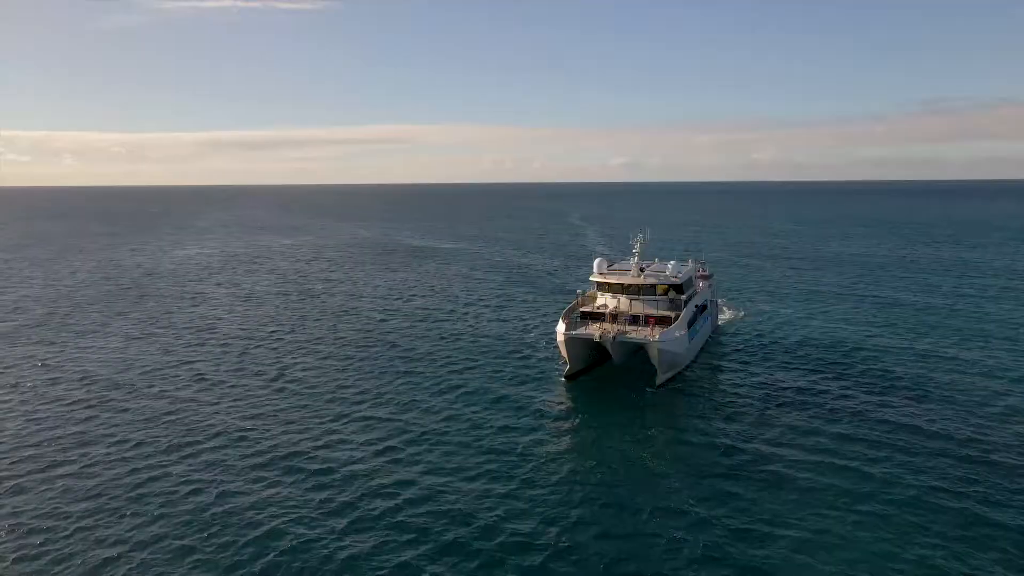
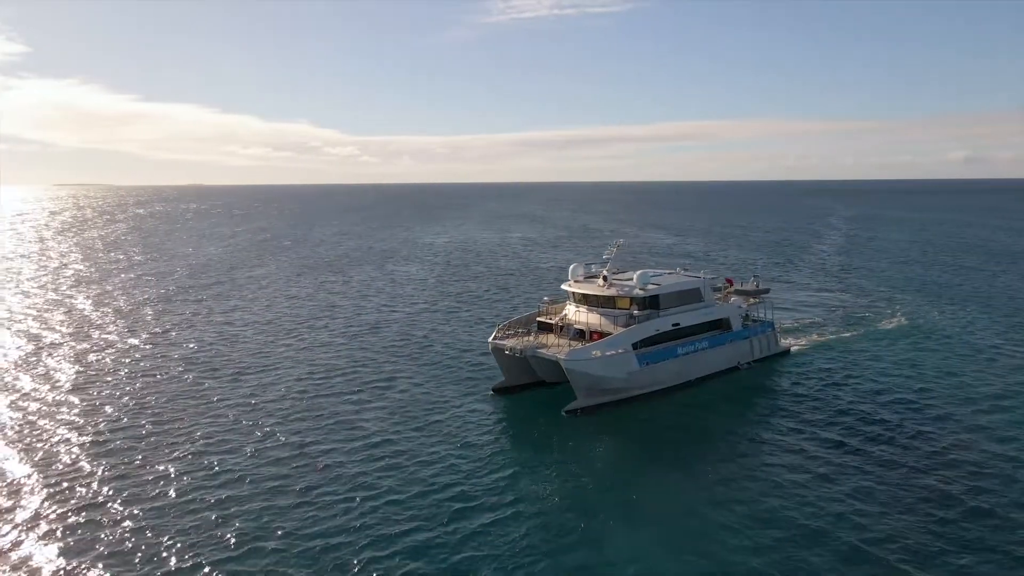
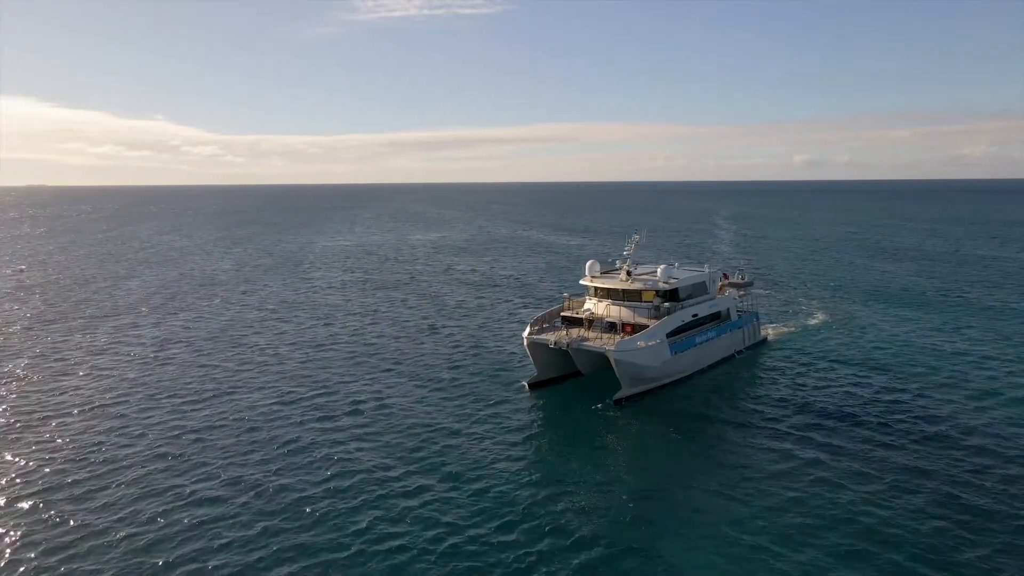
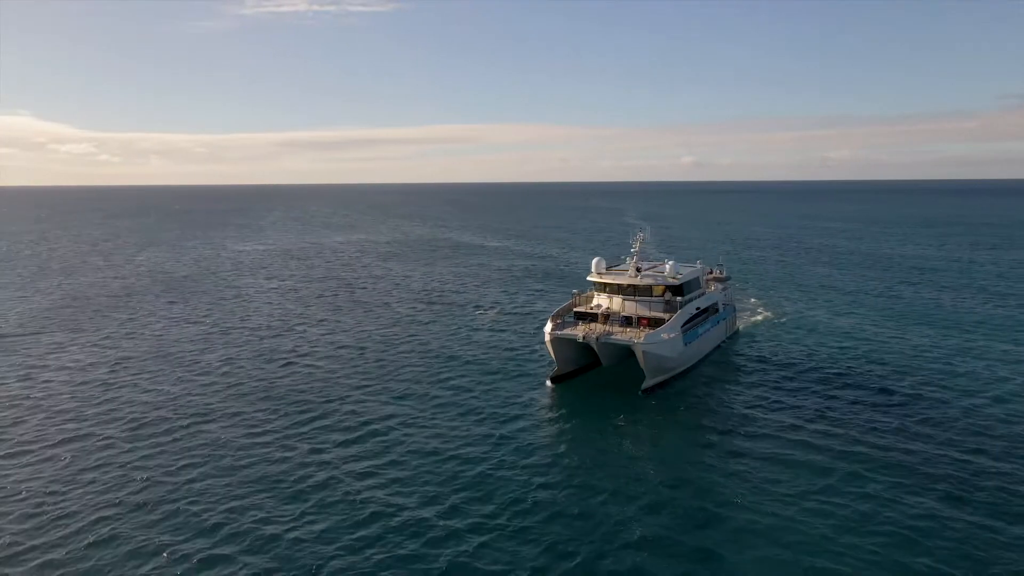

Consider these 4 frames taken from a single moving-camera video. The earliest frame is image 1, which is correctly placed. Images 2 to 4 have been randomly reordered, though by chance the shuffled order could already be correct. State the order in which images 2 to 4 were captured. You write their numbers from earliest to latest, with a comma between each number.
4, 3, 2
